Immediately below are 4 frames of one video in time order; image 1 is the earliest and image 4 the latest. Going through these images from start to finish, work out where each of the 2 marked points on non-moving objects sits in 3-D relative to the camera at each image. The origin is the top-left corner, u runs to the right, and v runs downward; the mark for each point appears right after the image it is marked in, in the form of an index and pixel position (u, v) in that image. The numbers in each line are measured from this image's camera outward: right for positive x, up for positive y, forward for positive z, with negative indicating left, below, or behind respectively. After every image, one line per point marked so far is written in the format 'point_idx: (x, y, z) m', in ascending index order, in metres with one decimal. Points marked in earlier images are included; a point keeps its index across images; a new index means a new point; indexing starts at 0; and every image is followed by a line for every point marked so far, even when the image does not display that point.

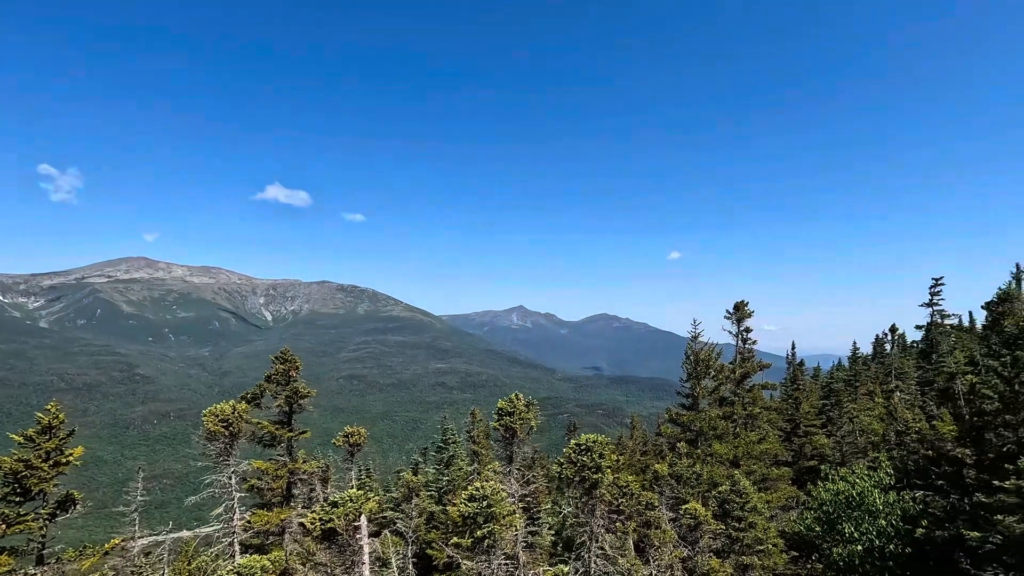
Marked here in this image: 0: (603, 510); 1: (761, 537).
0: (+2.8, -7.2, +17.4) m
1: (+8.7, -8.8, +18.9) m
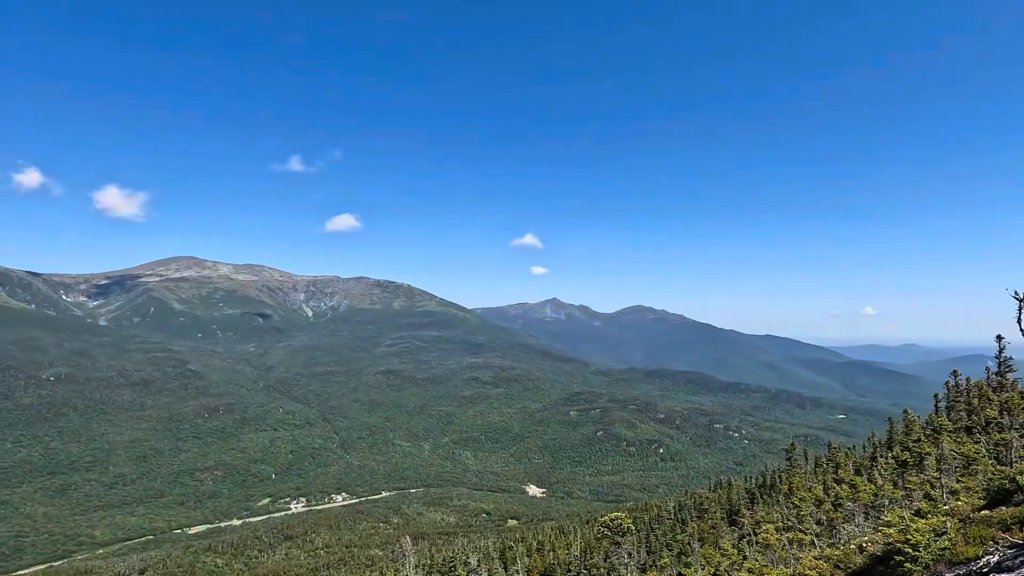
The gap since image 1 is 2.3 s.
0: (-8.2, -14.9, +12.3) m
1: (-2.2, -16.4, +13.4) m
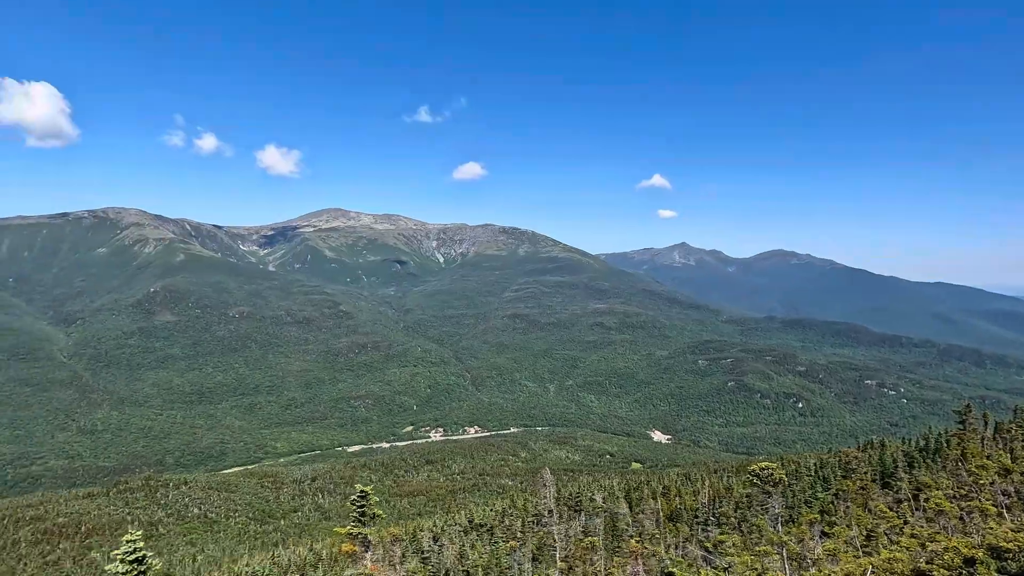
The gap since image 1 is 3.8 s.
0: (-5.2, -14.7, +15.0) m
1: (+0.9, -16.1, +14.8) m
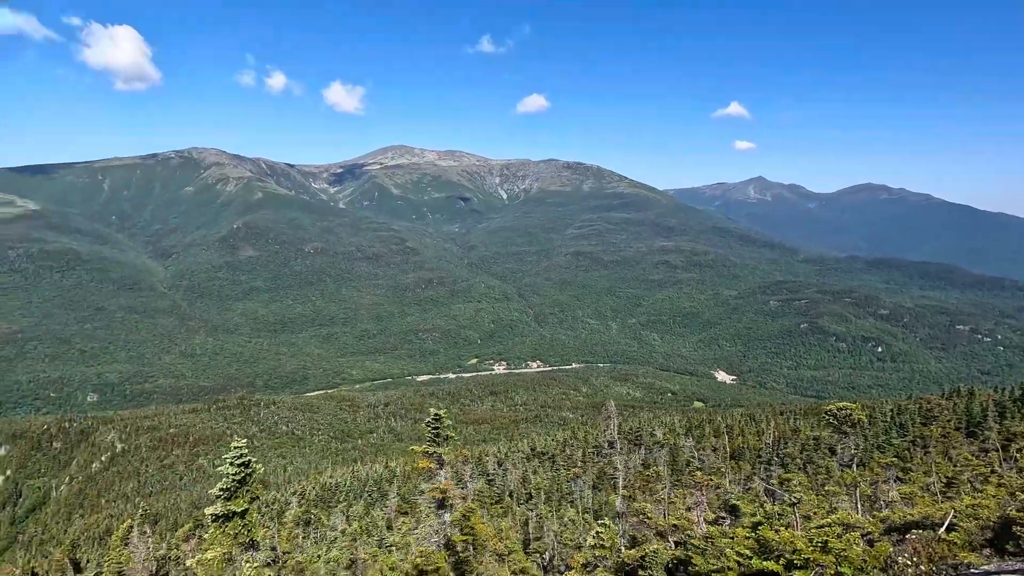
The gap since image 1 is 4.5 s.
0: (-5.0, -12.9, +14.4) m
1: (+1.1, -14.4, +13.6) m
